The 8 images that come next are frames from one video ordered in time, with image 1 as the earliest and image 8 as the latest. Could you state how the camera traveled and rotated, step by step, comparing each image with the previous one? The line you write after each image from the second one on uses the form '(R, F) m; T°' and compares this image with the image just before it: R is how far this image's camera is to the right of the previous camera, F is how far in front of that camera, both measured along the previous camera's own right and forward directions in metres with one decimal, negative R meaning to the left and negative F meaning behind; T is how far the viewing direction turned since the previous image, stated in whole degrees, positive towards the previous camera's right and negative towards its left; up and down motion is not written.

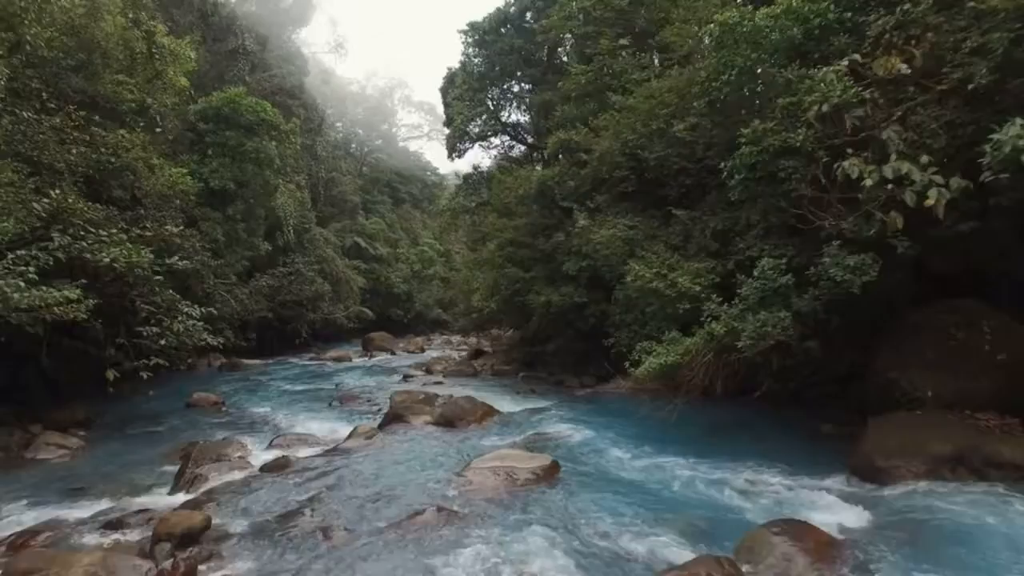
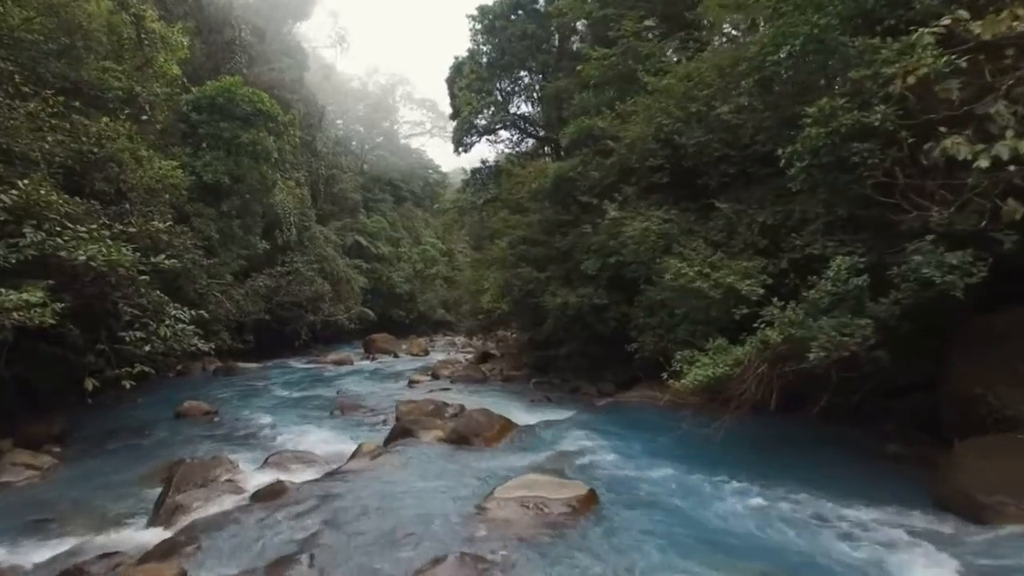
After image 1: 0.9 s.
(-0.2, +1.1) m; 0°
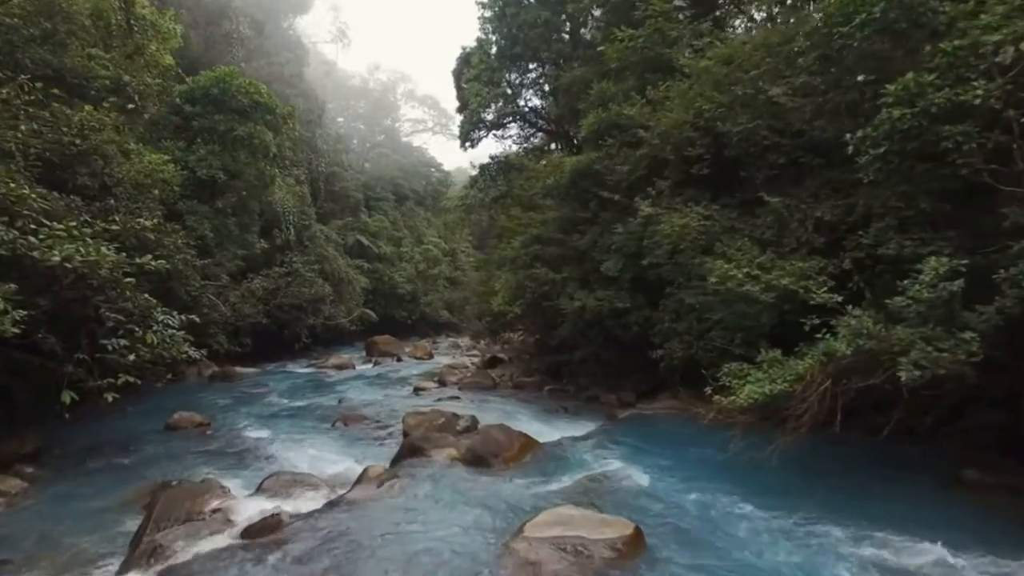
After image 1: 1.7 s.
(-0.2, +1.0) m; 0°
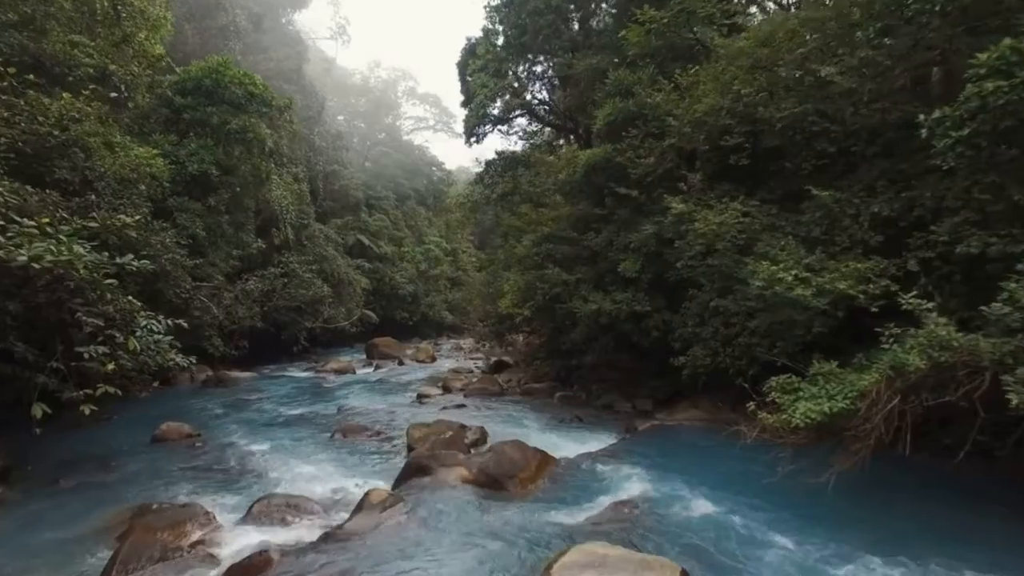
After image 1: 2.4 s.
(-0.1, +0.9) m; 0°
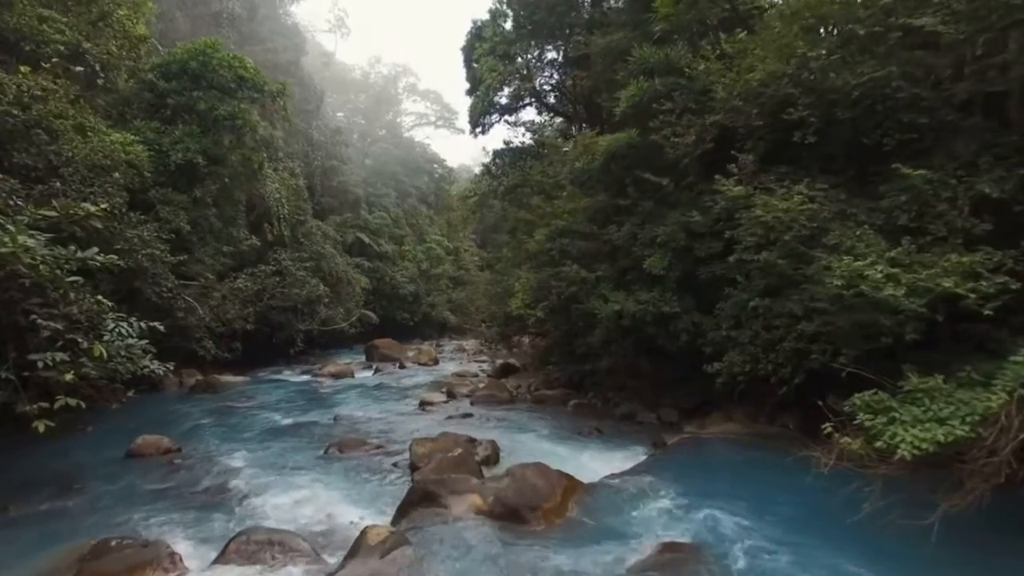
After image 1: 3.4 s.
(-0.1, +1.2) m; 0°
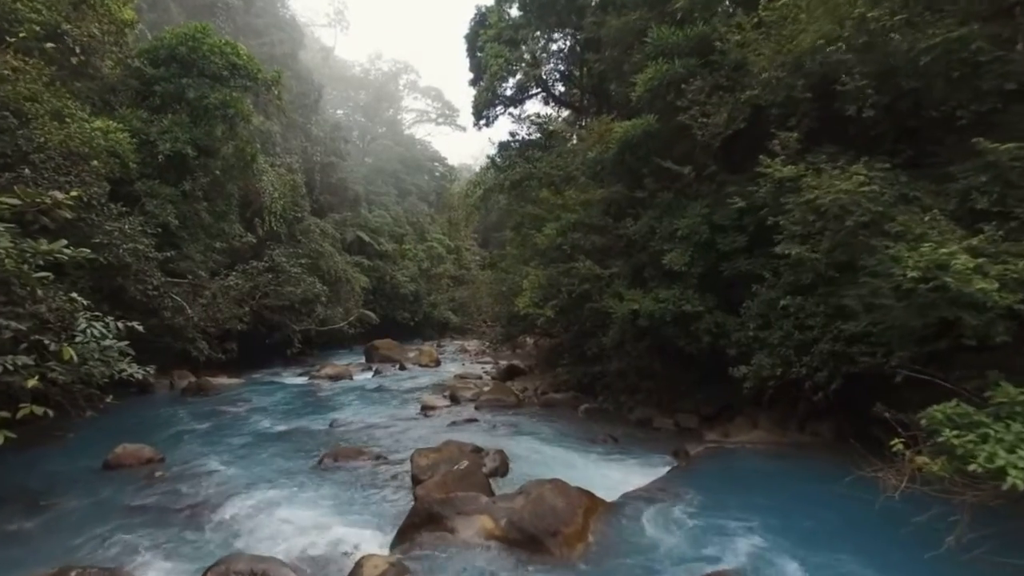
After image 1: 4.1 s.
(-0.1, +0.8) m; 0°
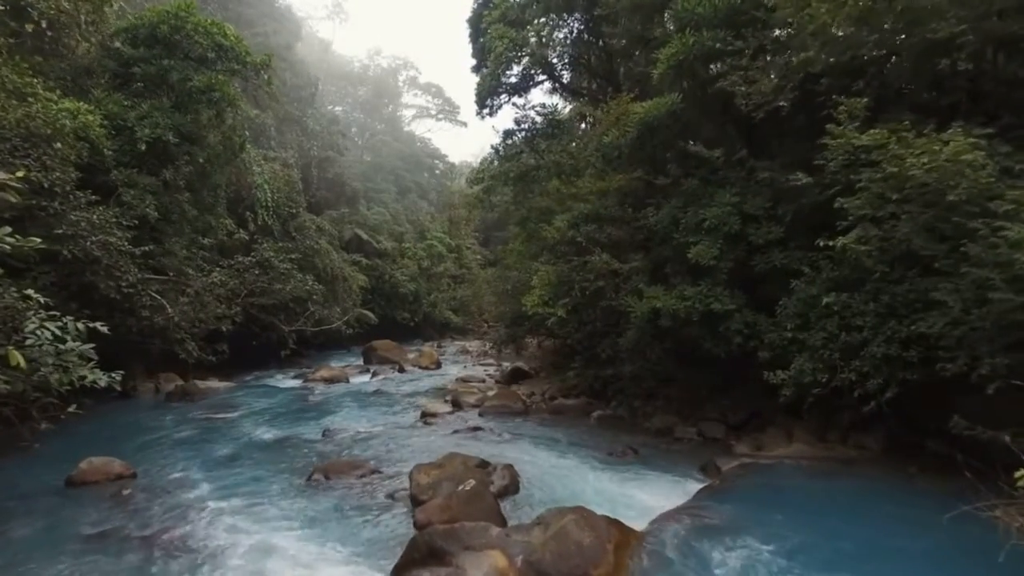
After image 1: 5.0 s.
(-0.1, +1.0) m; 0°
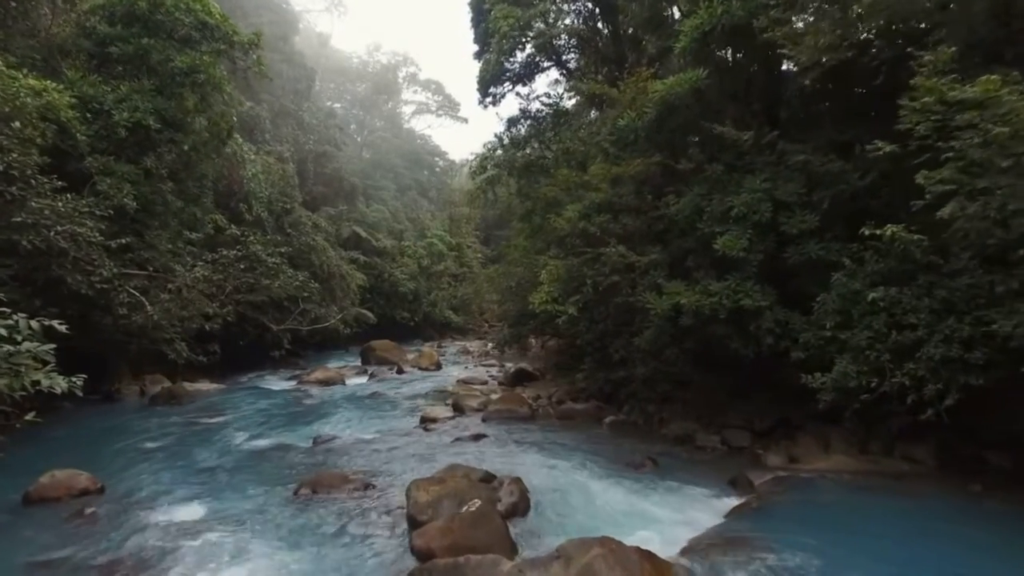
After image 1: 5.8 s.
(-0.1, +0.9) m; 0°
